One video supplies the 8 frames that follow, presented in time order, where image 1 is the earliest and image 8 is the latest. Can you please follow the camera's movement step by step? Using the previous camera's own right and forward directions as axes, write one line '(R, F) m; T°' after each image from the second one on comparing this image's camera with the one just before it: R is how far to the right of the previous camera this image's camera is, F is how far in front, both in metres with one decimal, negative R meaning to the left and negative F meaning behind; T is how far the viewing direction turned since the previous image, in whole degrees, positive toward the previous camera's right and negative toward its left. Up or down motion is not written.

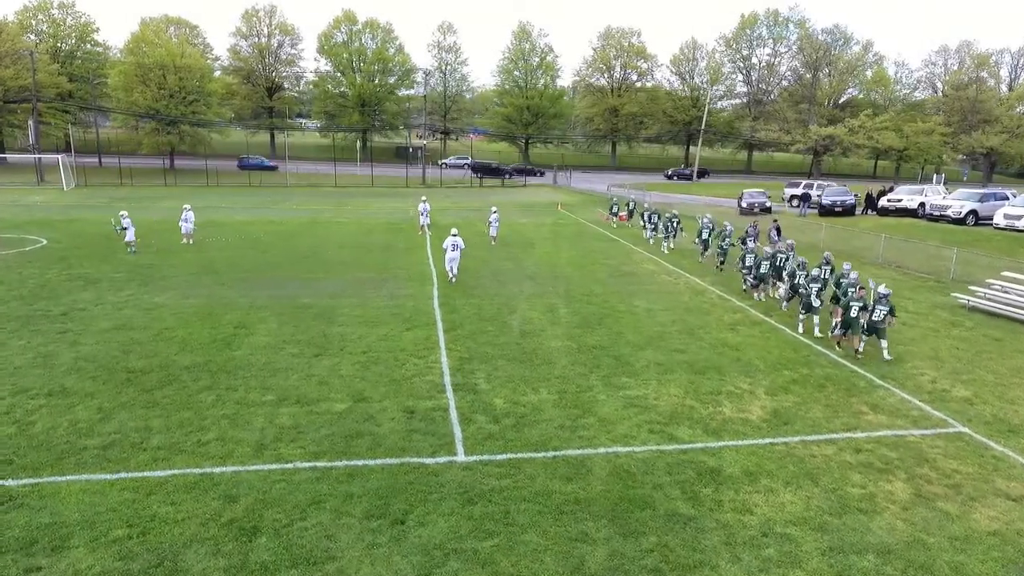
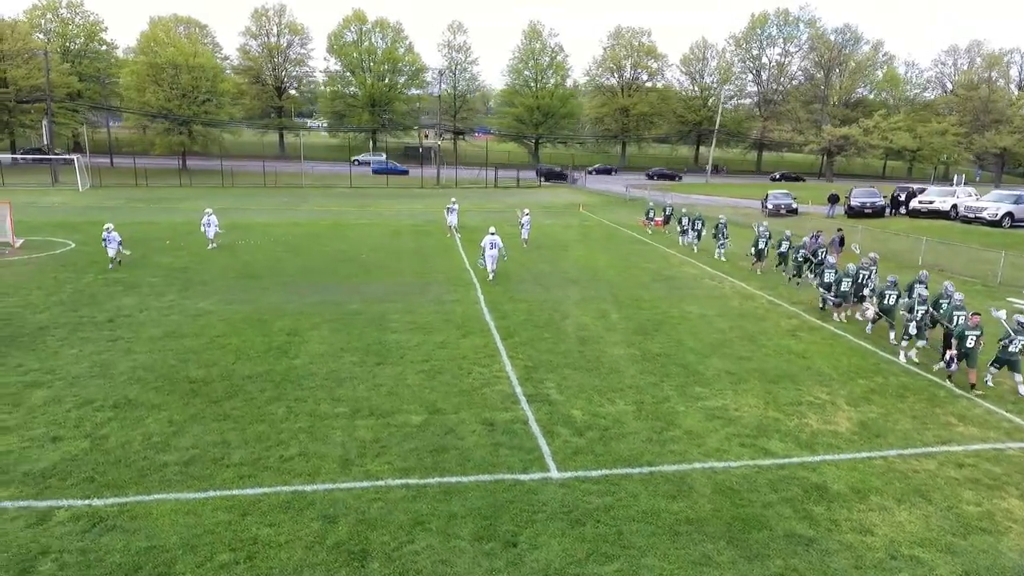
(-1.4, +0.3) m; 0°
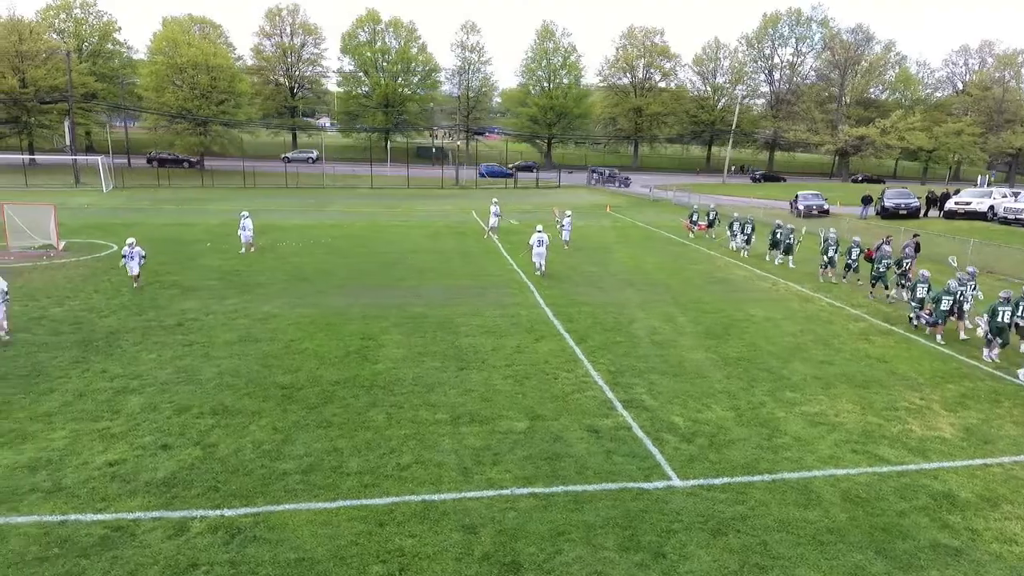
(-1.8, +0.1) m; 0°
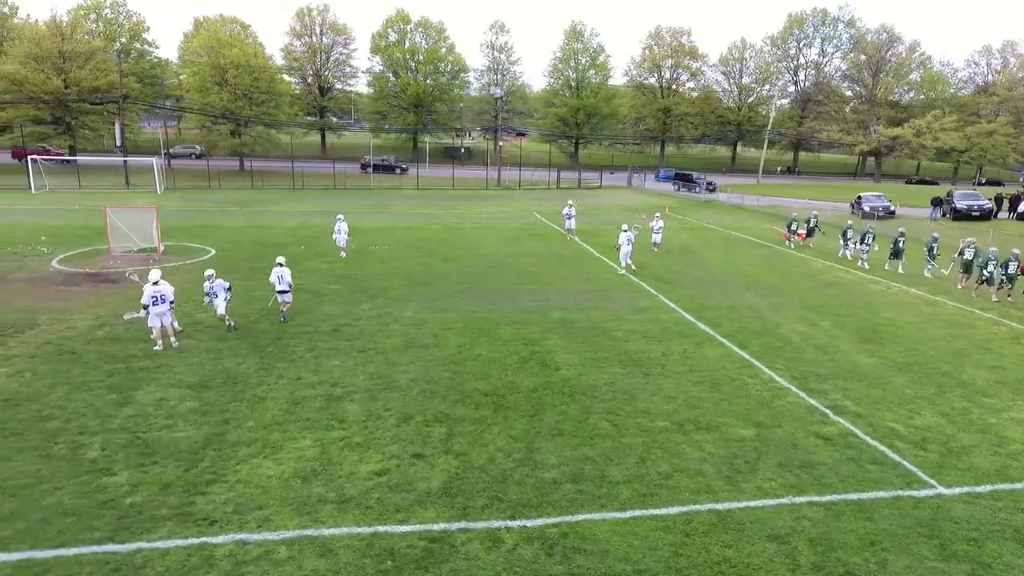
(-3.9, 0.0) m; 0°
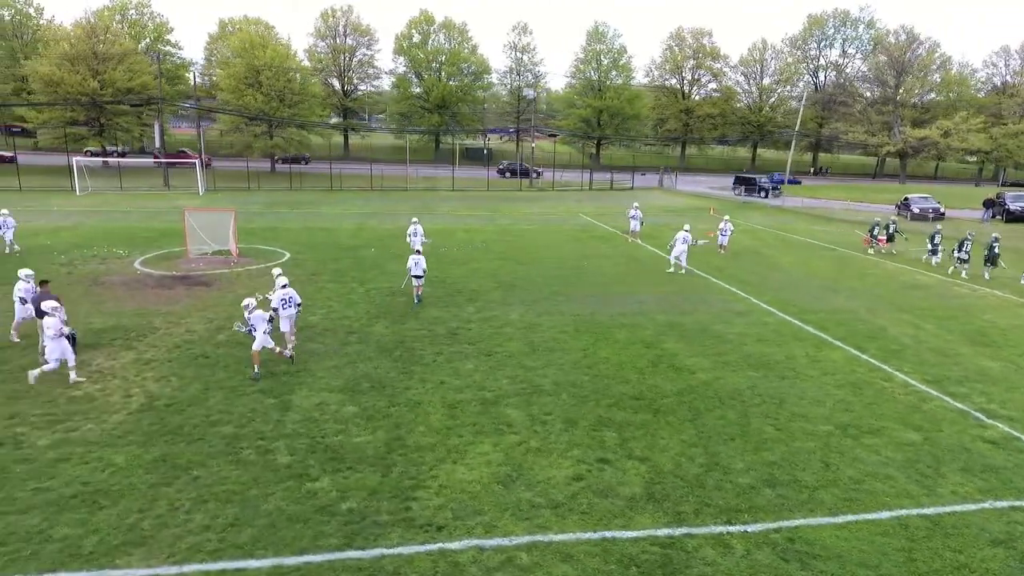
(-2.8, 0.0) m; 0°
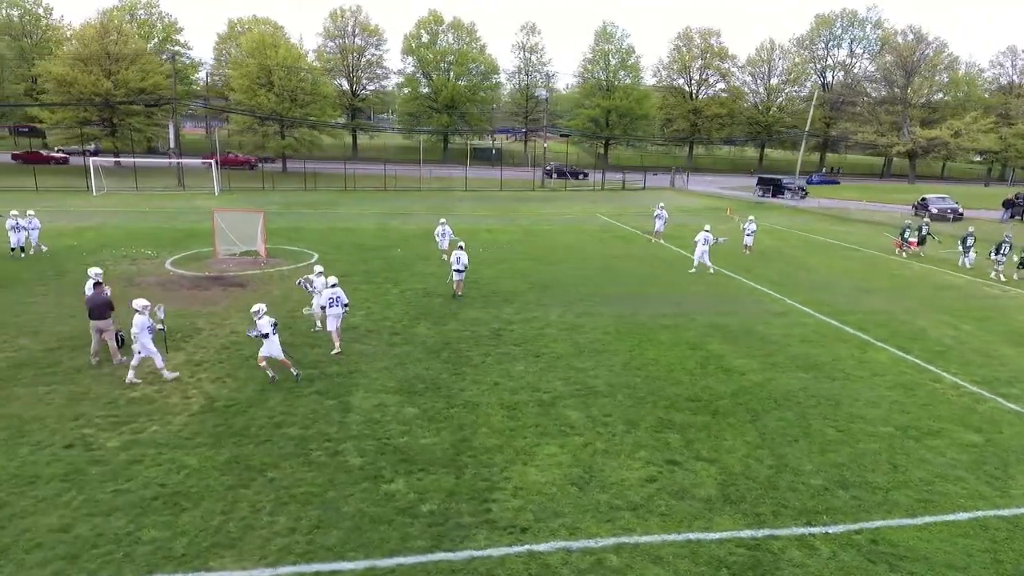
(-1.1, 0.0) m; 0°
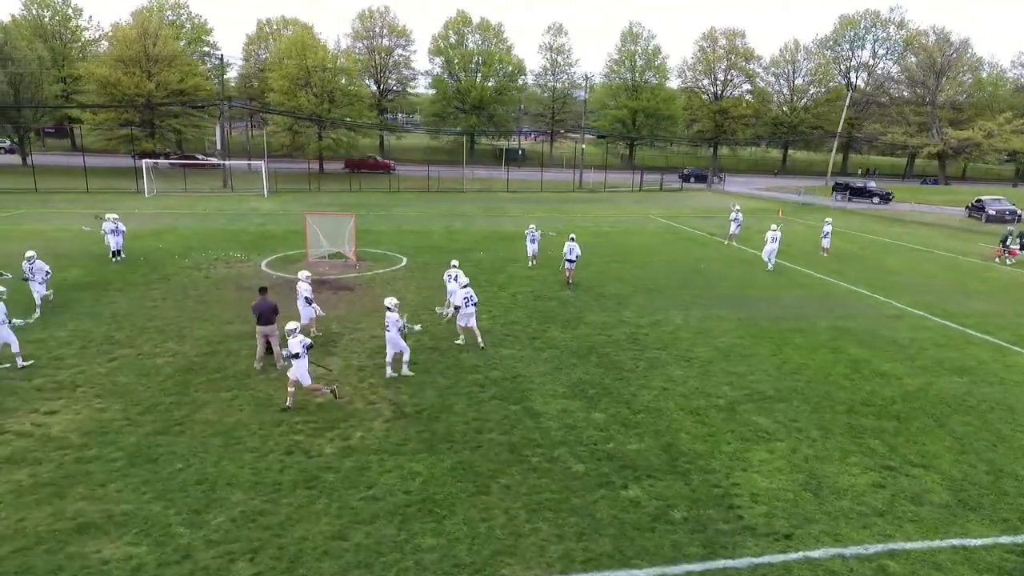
(-3.4, 0.0) m; 0°
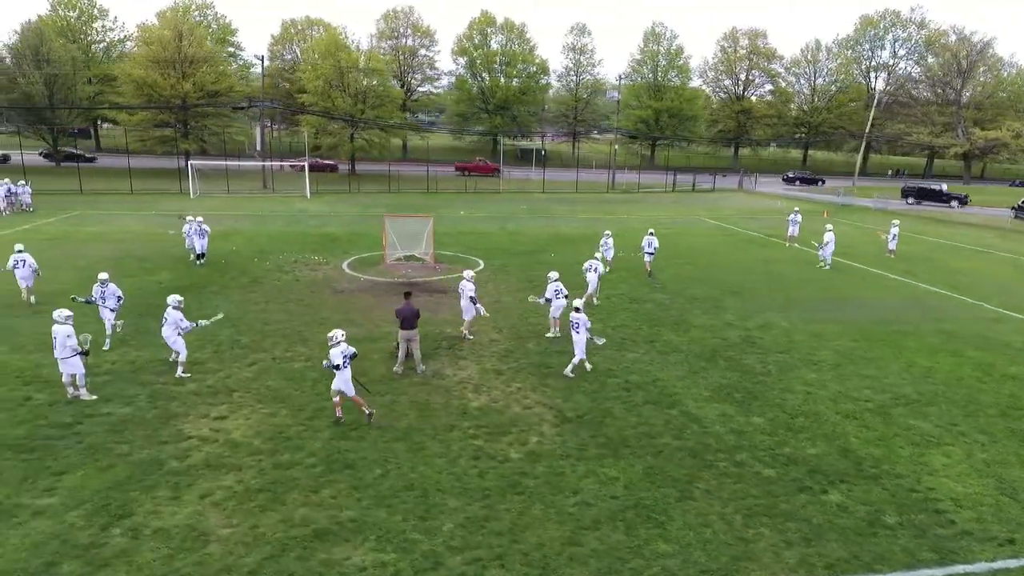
(-2.9, -0.1) m; 0°
